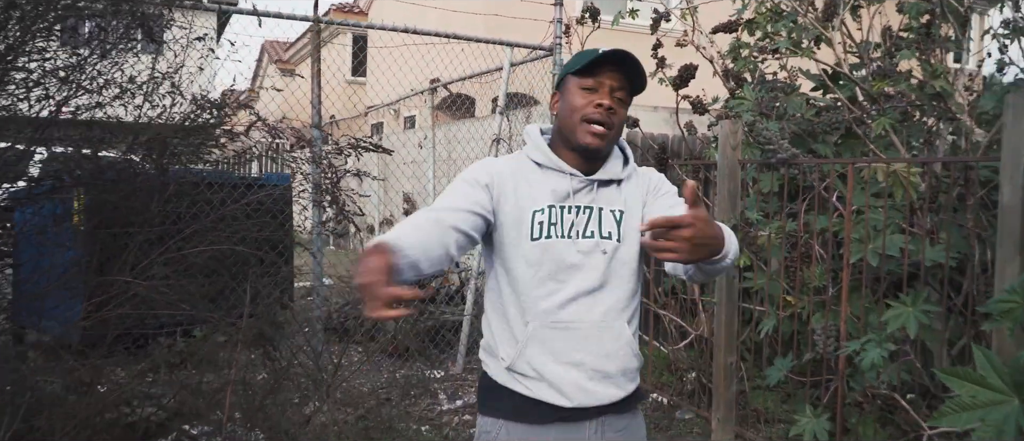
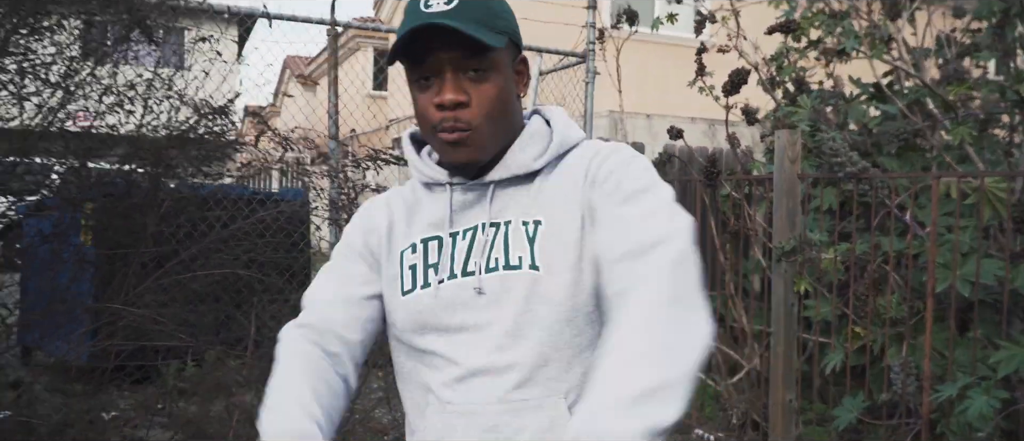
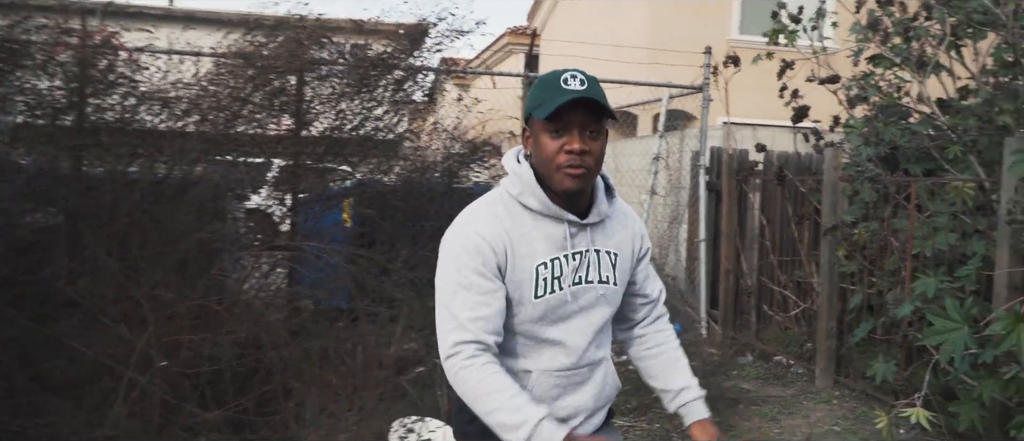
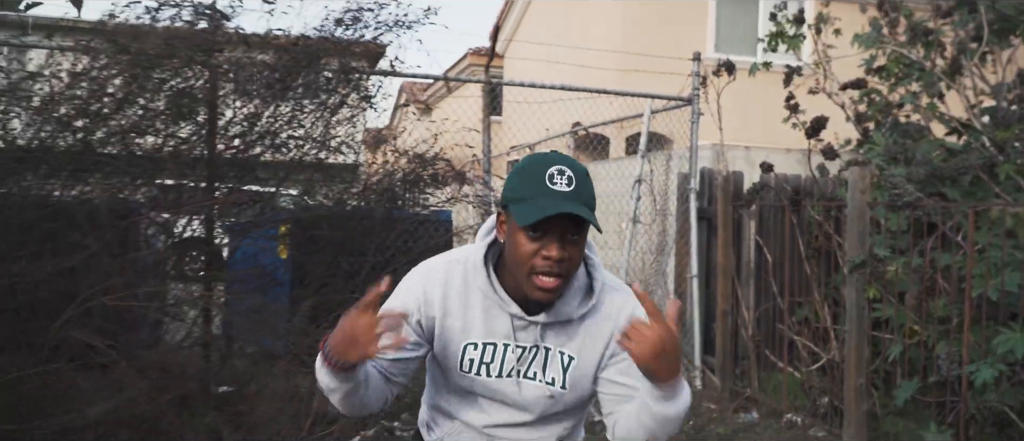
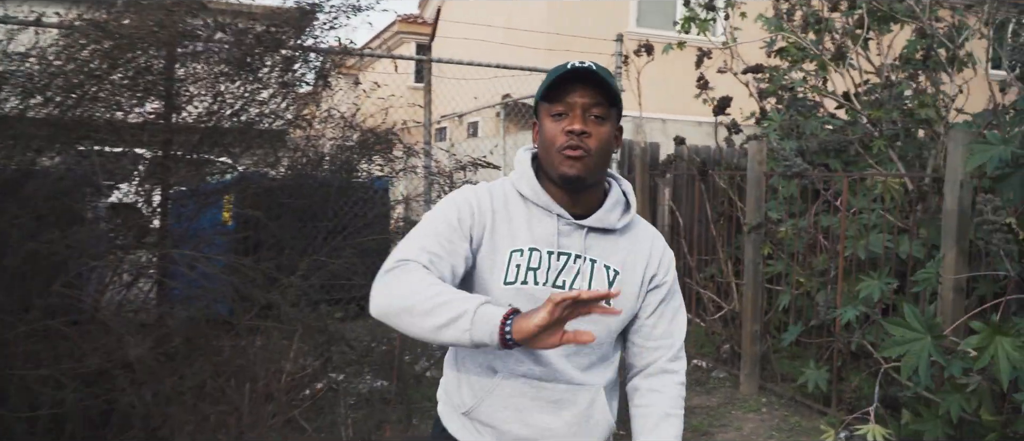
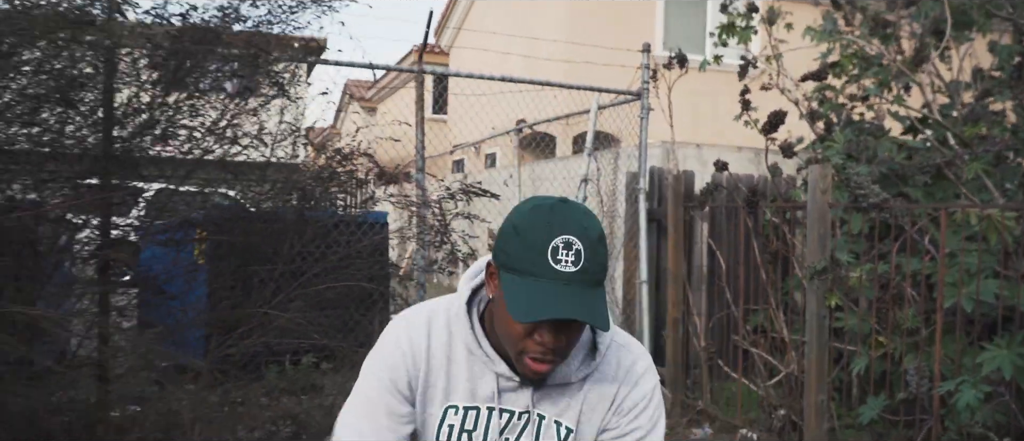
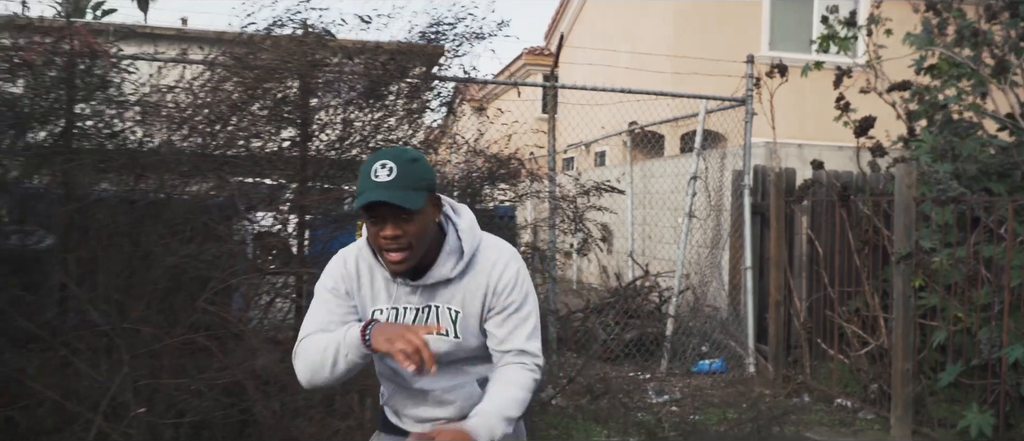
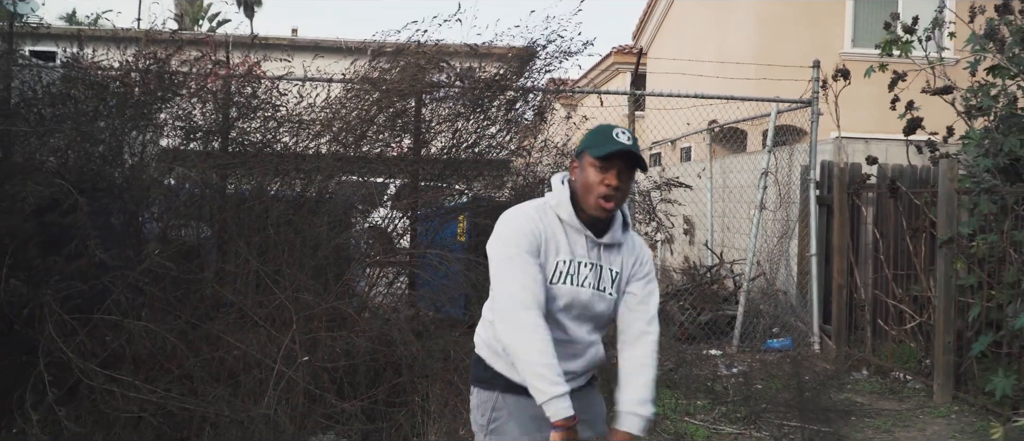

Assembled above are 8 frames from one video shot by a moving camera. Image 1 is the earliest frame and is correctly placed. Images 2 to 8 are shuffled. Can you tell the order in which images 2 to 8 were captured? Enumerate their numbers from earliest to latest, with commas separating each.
2, 6, 4, 7, 8, 3, 5
